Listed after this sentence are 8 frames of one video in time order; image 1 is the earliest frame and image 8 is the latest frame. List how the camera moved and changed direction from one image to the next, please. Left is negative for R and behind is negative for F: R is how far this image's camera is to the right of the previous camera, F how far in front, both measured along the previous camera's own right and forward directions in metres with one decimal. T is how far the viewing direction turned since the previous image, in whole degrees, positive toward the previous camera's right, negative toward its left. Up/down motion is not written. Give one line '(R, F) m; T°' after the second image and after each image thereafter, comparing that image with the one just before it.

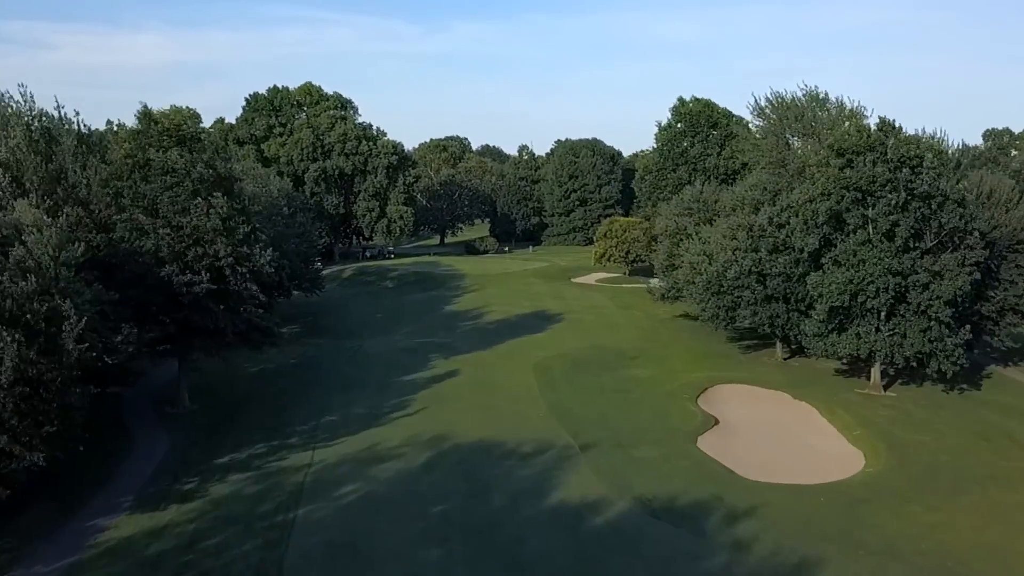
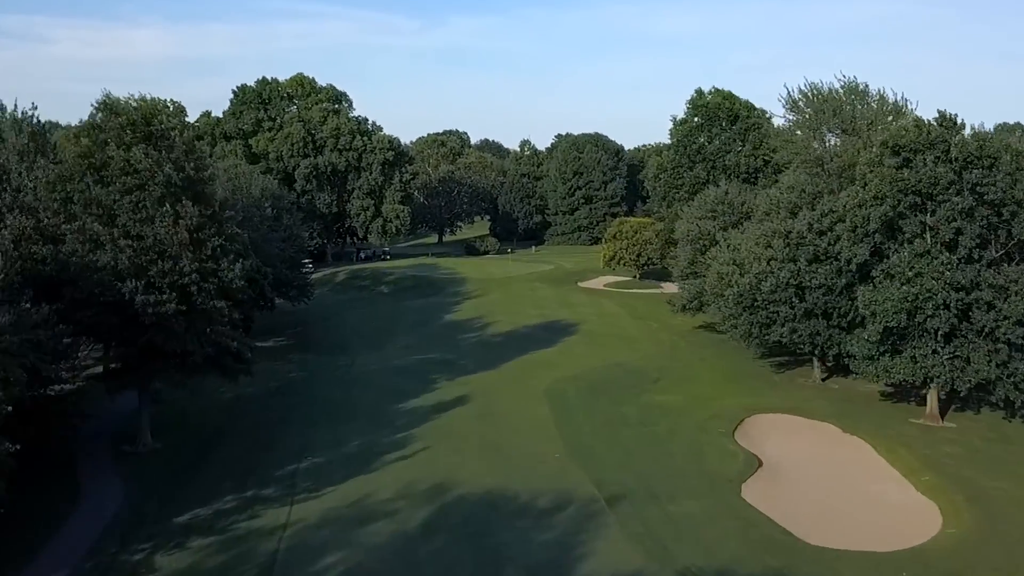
(-0.3, +3.8) m; 0°
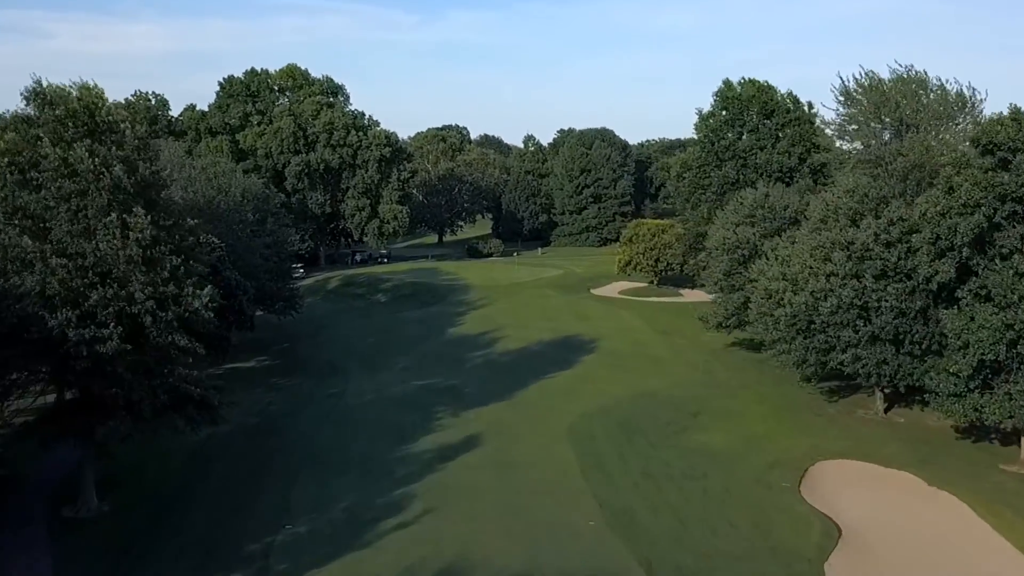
(-0.5, +4.4) m; 0°
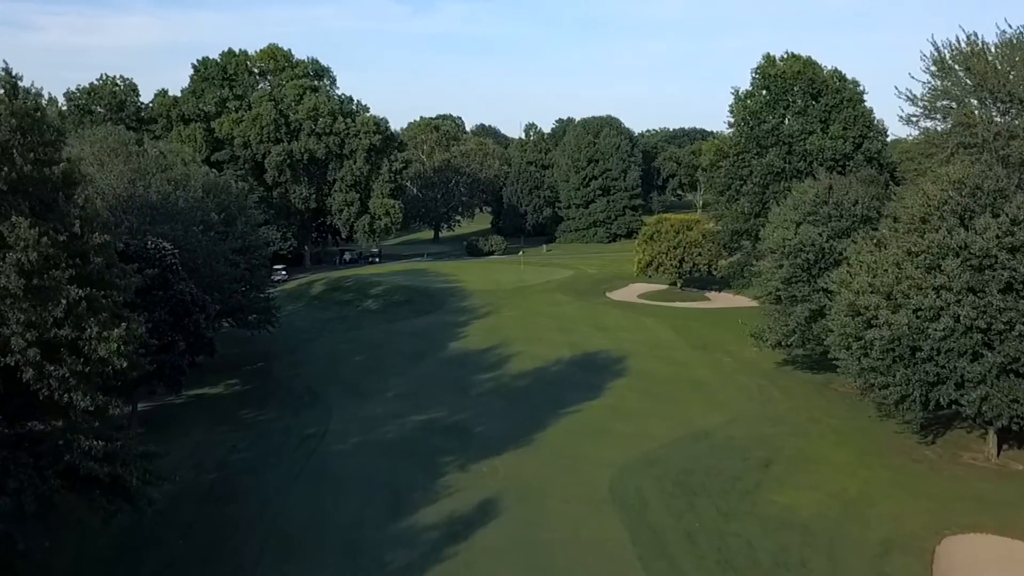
(-0.6, +5.8) m; 0°
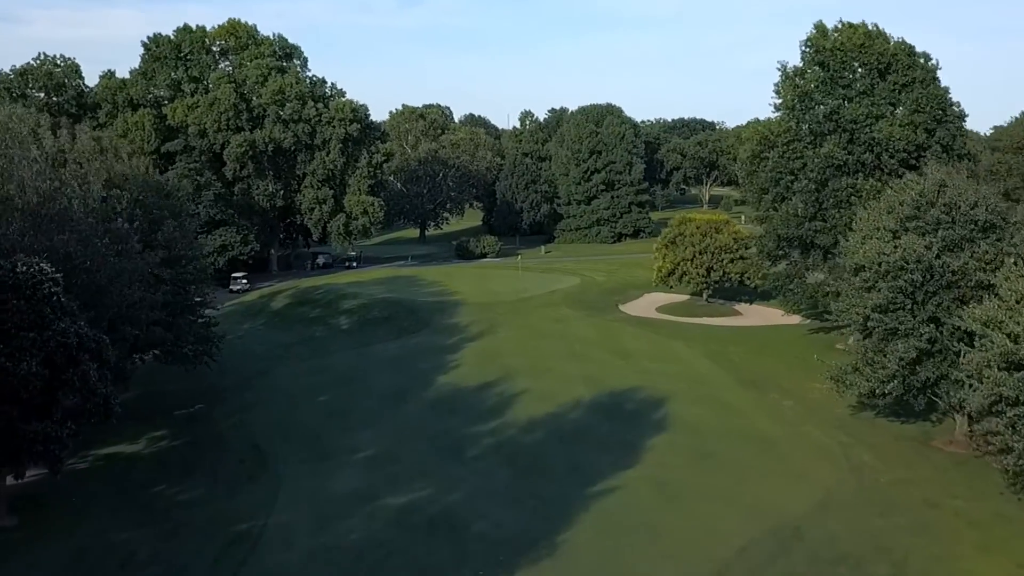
(-0.4, +7.0) m; +1°
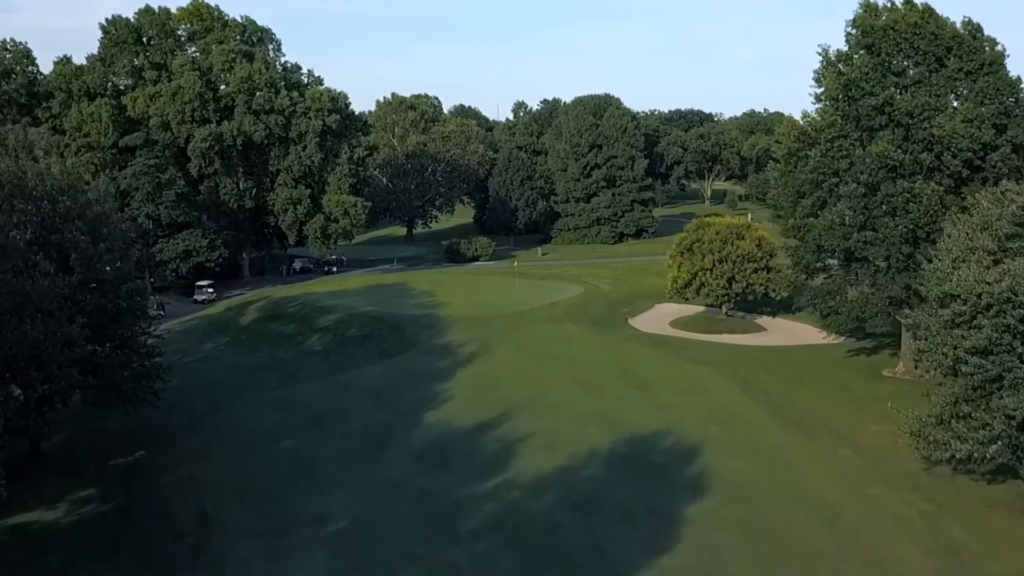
(-0.3, +4.4) m; +1°
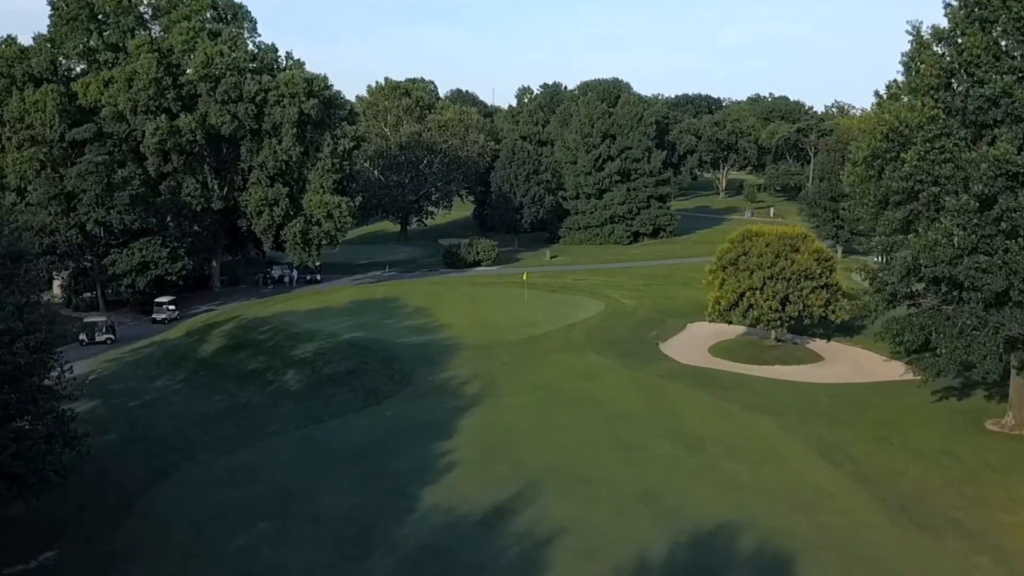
(-0.4, +5.6) m; 0°
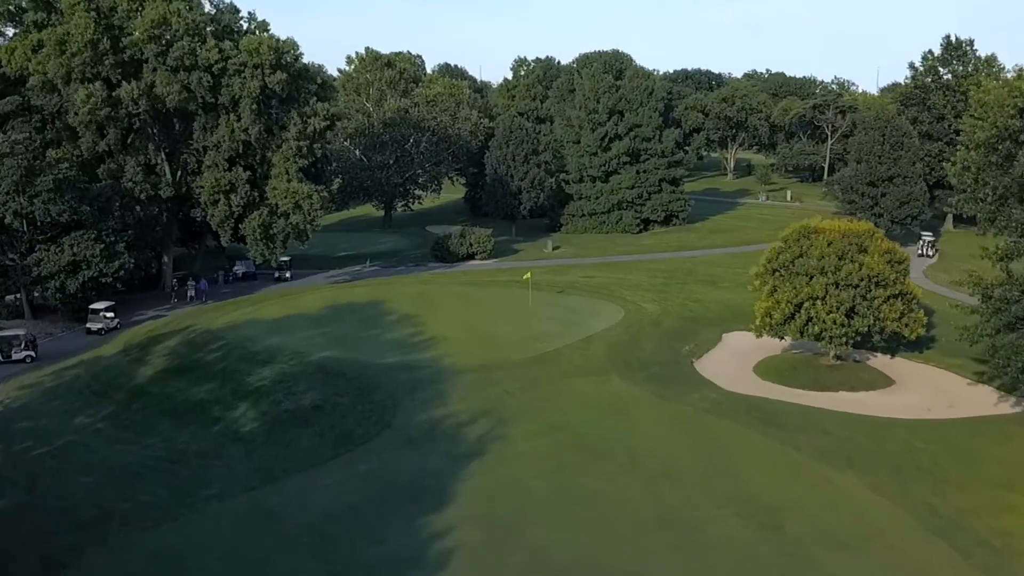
(-0.4, +5.6) m; +1°
